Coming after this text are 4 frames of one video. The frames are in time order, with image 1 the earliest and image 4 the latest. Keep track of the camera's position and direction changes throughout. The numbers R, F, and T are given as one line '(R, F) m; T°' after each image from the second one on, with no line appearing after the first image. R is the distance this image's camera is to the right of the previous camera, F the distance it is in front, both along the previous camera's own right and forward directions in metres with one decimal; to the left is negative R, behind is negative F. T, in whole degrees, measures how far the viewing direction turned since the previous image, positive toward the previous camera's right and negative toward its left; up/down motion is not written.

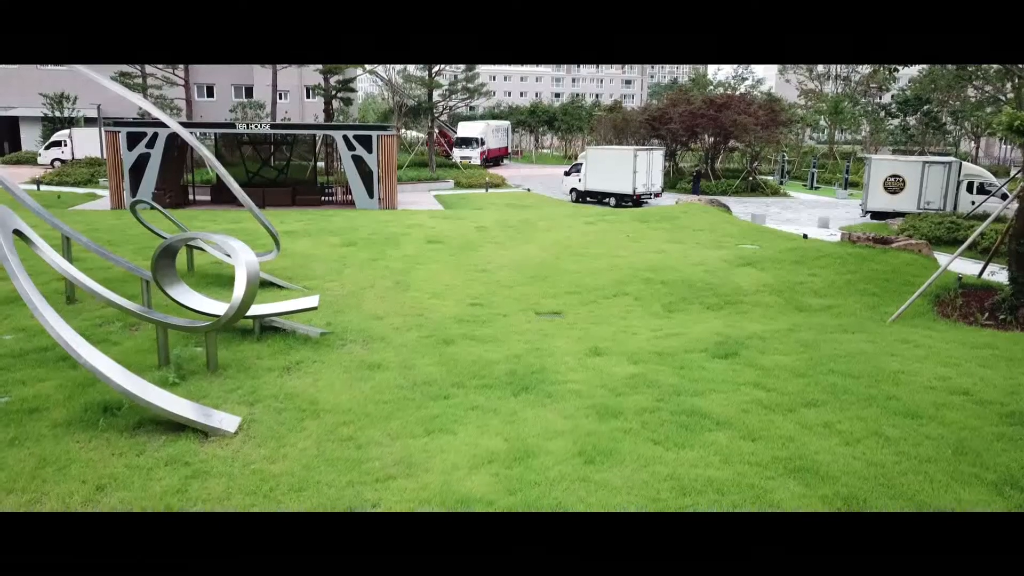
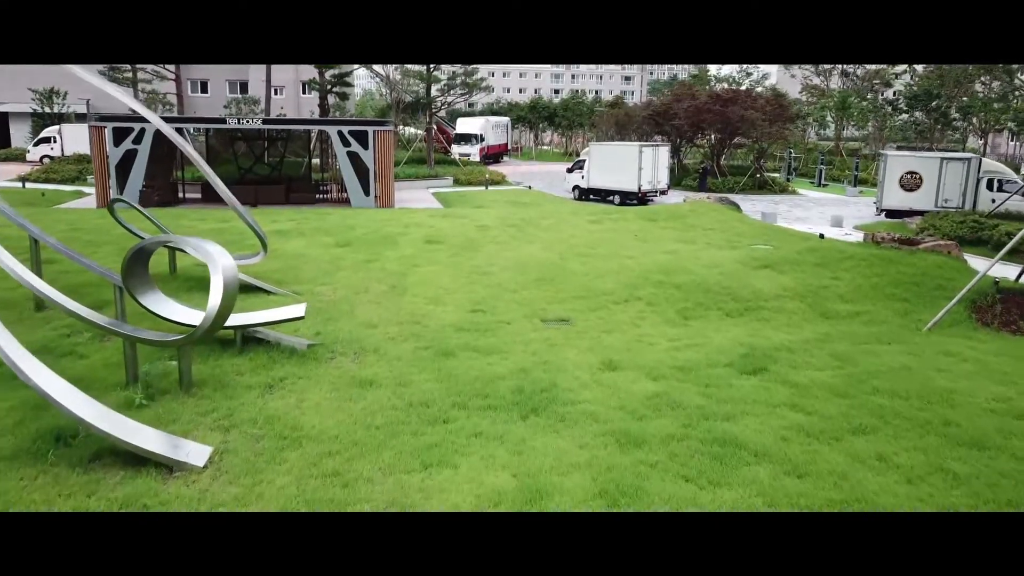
(-0.1, +0.7) m; 0°
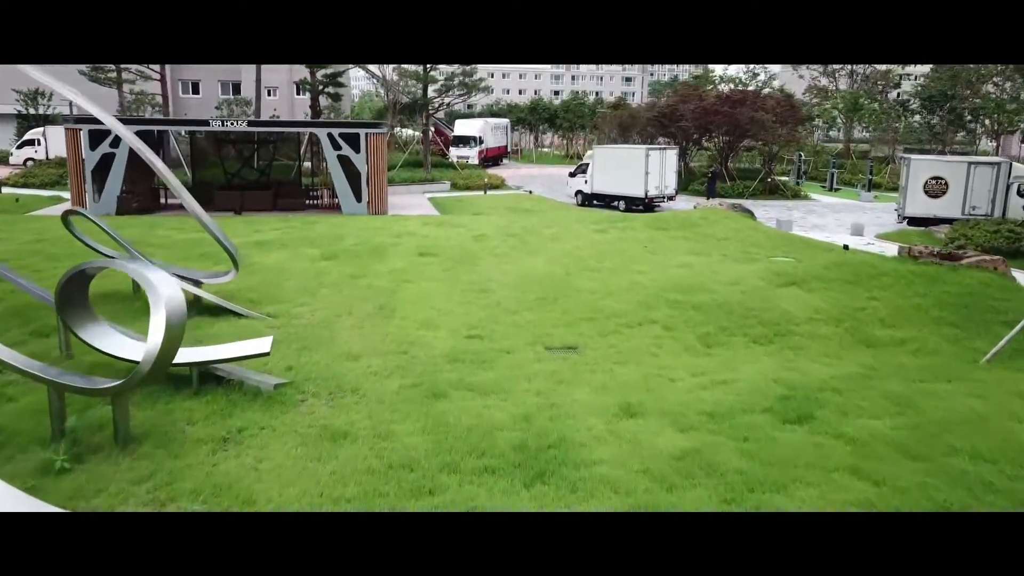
(0.0, +1.0) m; 0°
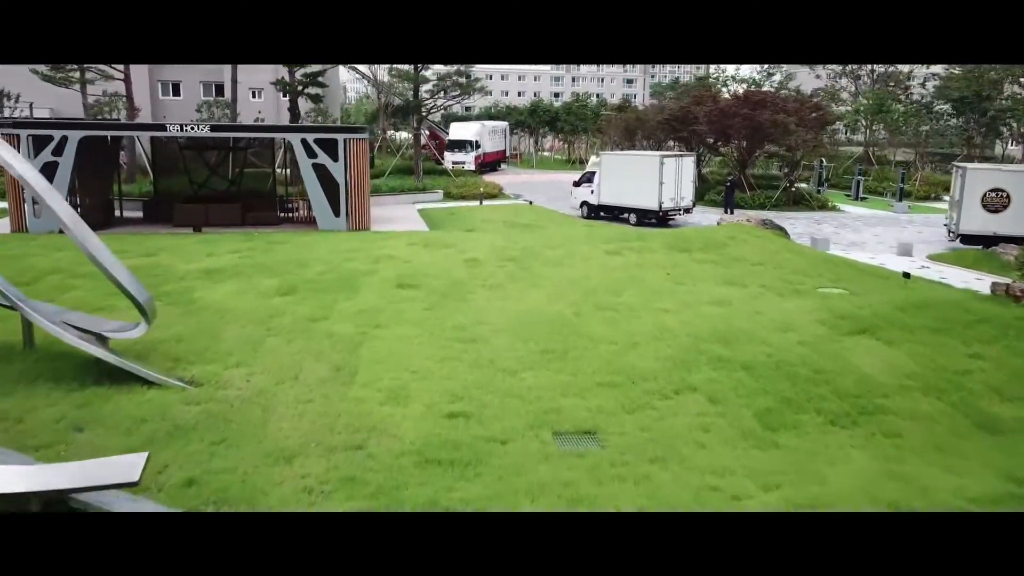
(0.0, +2.0) m; 0°
